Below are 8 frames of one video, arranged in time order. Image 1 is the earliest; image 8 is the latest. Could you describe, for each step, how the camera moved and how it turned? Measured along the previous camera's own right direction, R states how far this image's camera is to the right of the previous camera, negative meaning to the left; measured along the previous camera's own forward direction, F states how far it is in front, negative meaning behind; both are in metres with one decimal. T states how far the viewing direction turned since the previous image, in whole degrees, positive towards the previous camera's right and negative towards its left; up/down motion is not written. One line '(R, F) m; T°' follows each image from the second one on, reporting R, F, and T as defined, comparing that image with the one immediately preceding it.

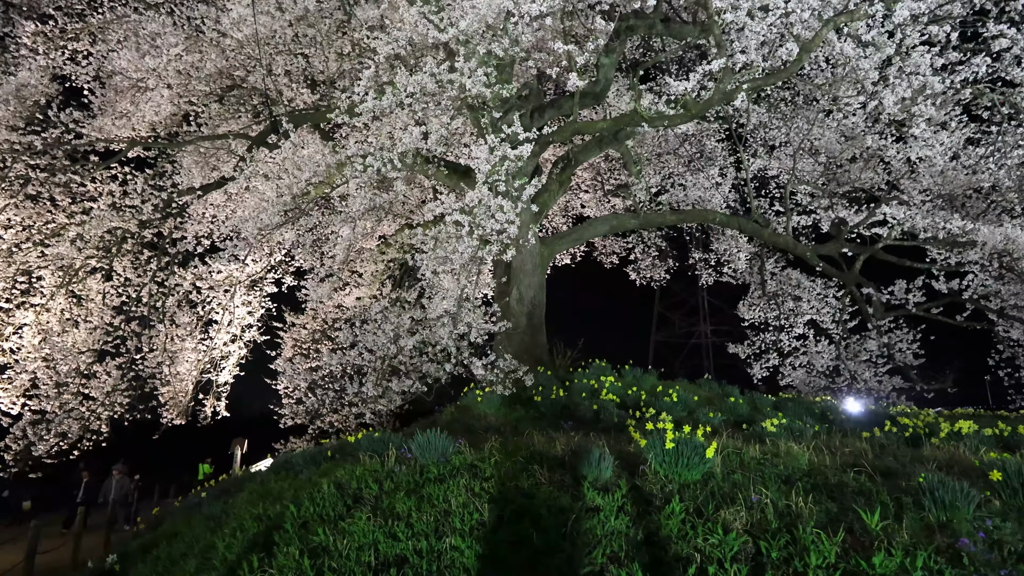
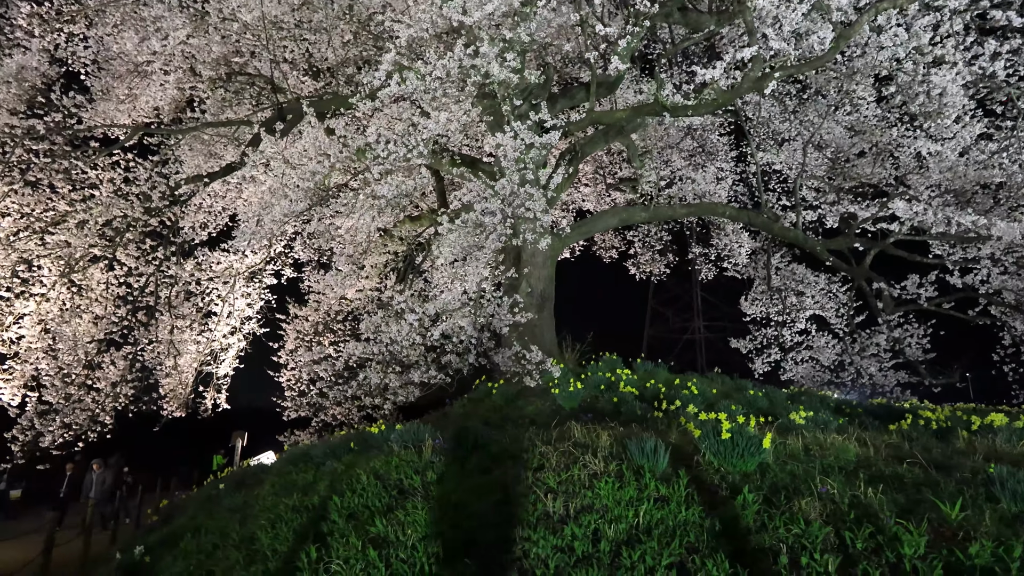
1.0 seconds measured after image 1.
(-0.4, +0.1) m; +1°
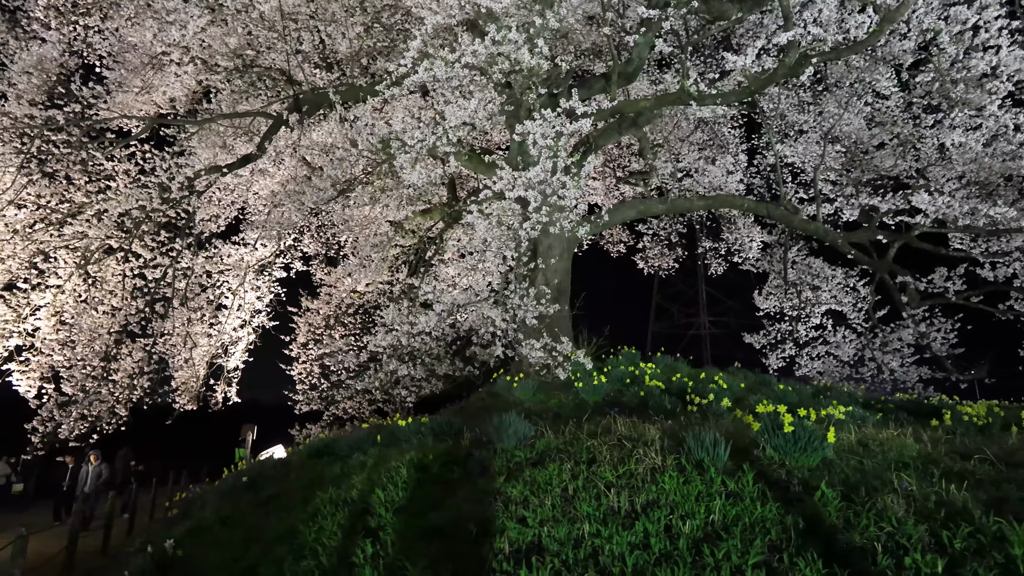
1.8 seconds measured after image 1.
(-0.3, +0.1) m; 0°
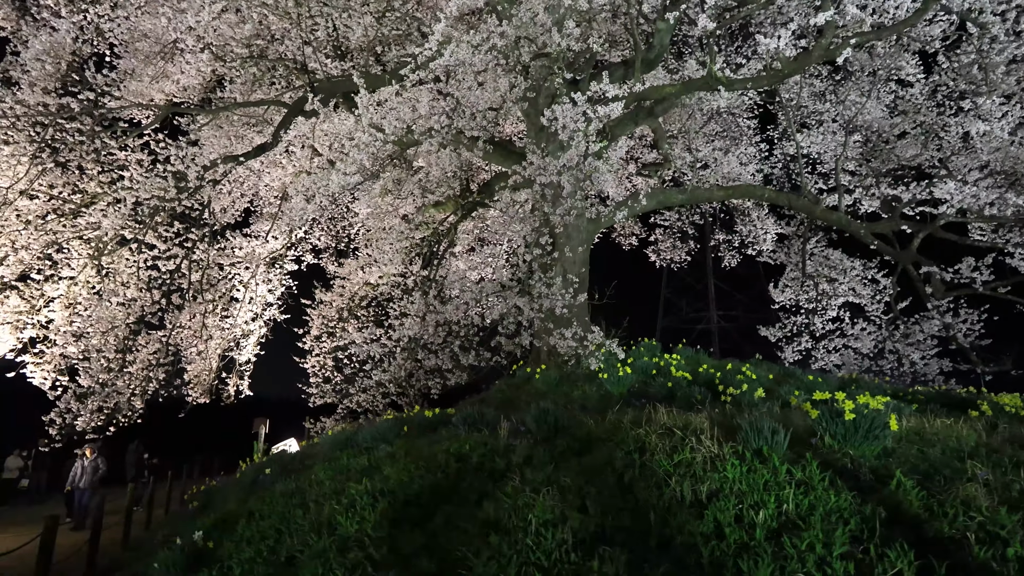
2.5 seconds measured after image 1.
(-0.3, +0.1) m; 0°
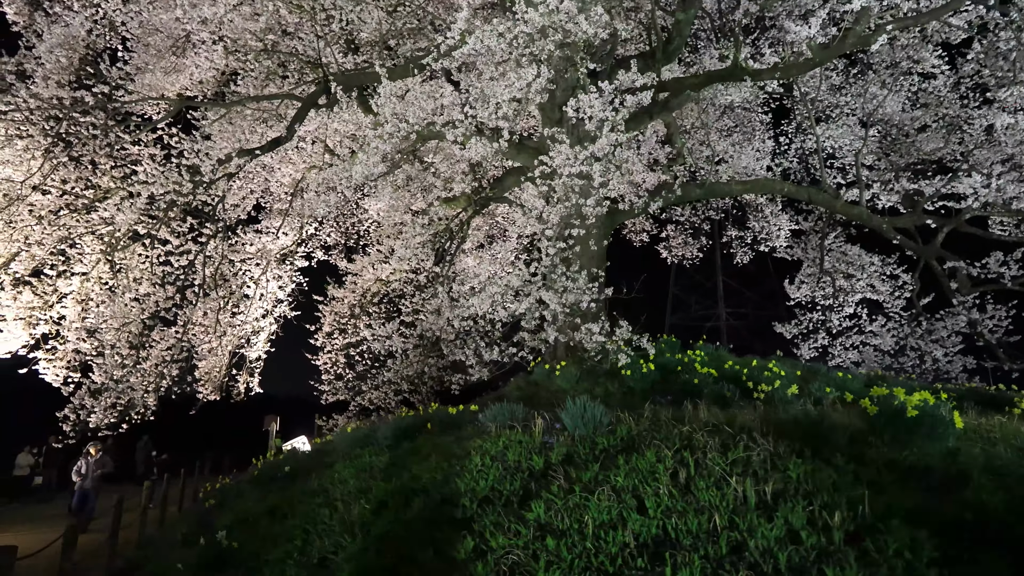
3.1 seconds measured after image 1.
(-0.2, +0.1) m; 0°
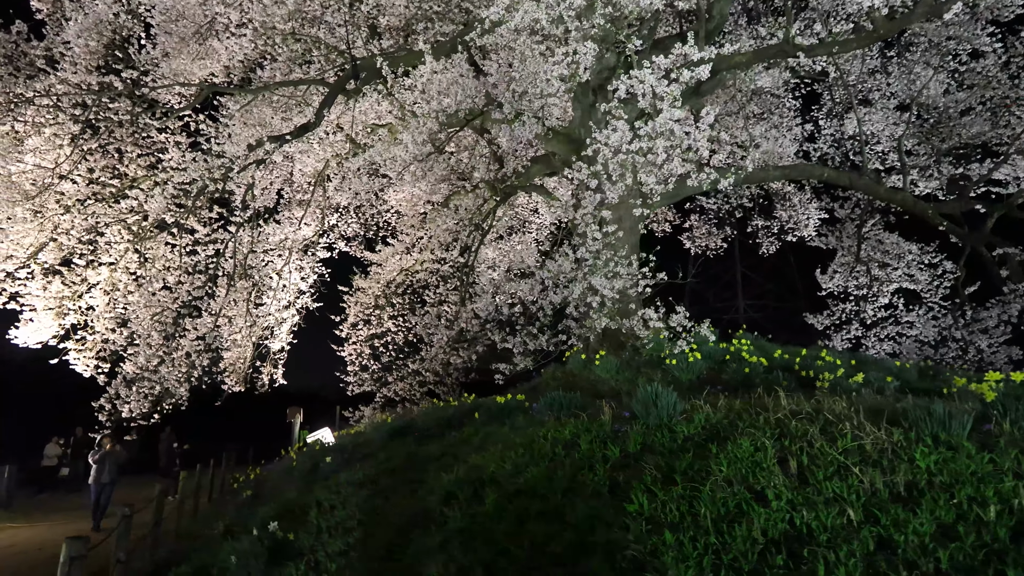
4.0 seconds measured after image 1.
(-0.4, +0.2) m; -1°
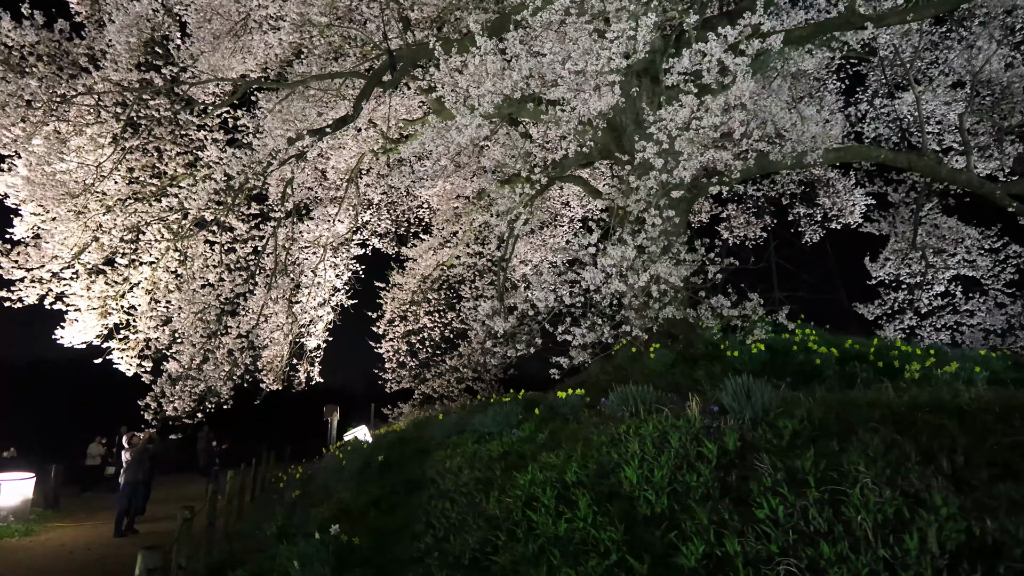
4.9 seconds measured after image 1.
(-0.3, +0.3) m; -2°
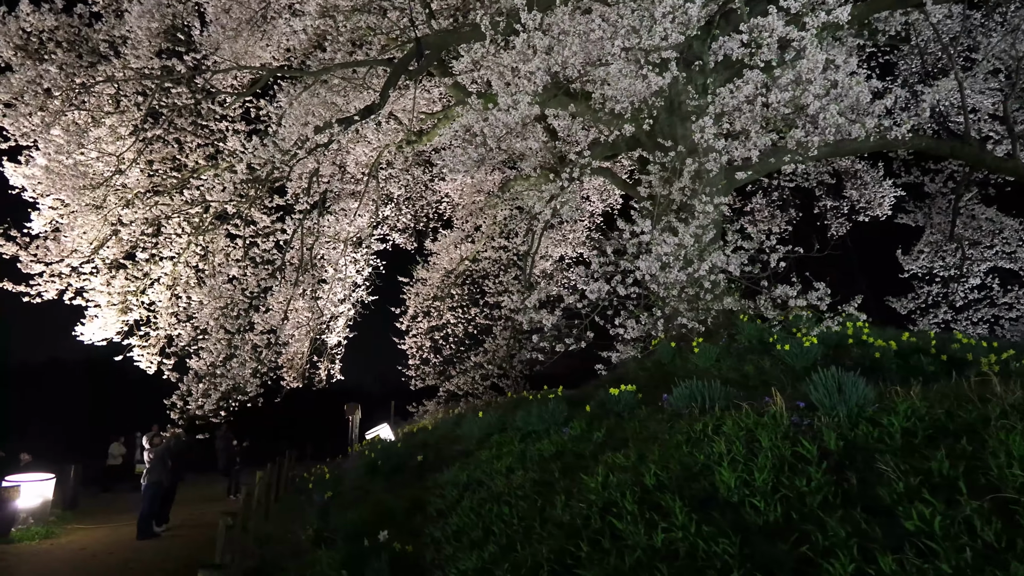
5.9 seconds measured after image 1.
(-0.3, +0.3) m; -1°
